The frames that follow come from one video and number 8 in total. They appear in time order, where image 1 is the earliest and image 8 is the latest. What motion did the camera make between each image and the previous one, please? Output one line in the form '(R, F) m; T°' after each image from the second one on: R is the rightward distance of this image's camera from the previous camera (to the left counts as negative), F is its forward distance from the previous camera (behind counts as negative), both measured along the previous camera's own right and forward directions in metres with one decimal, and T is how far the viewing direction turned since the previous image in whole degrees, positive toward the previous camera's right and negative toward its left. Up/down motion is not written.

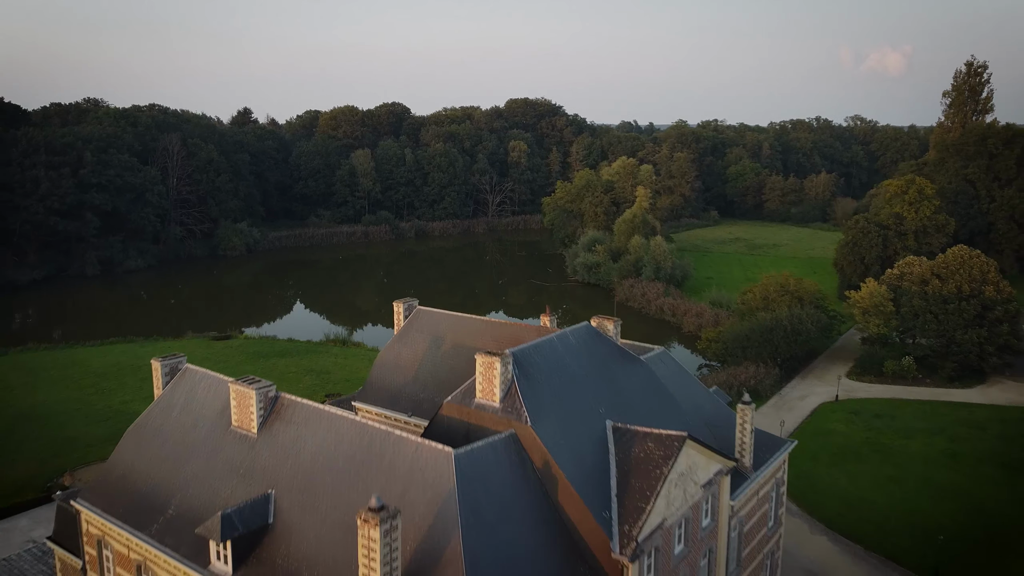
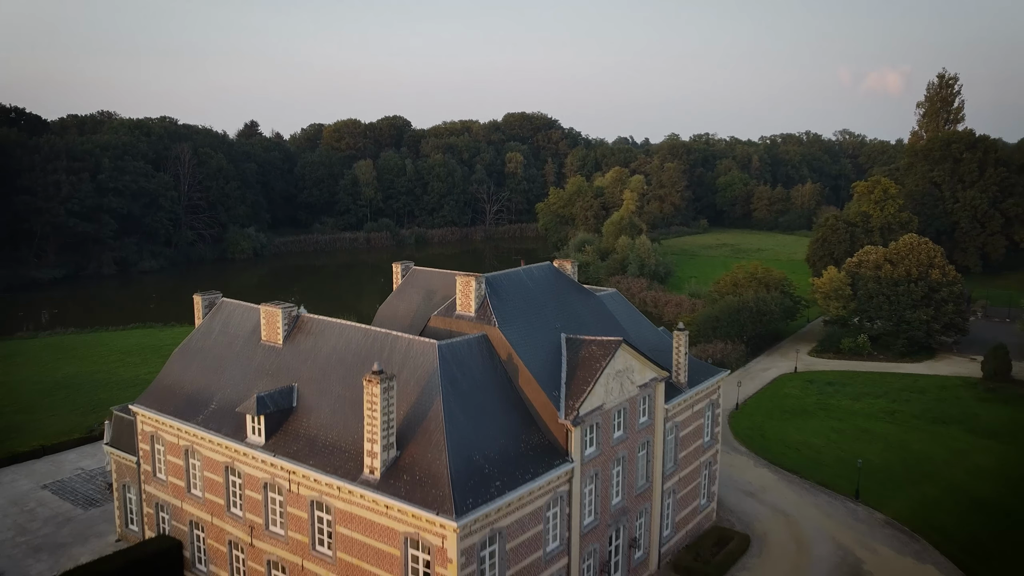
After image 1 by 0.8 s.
(+0.8, -4.9) m; 0°
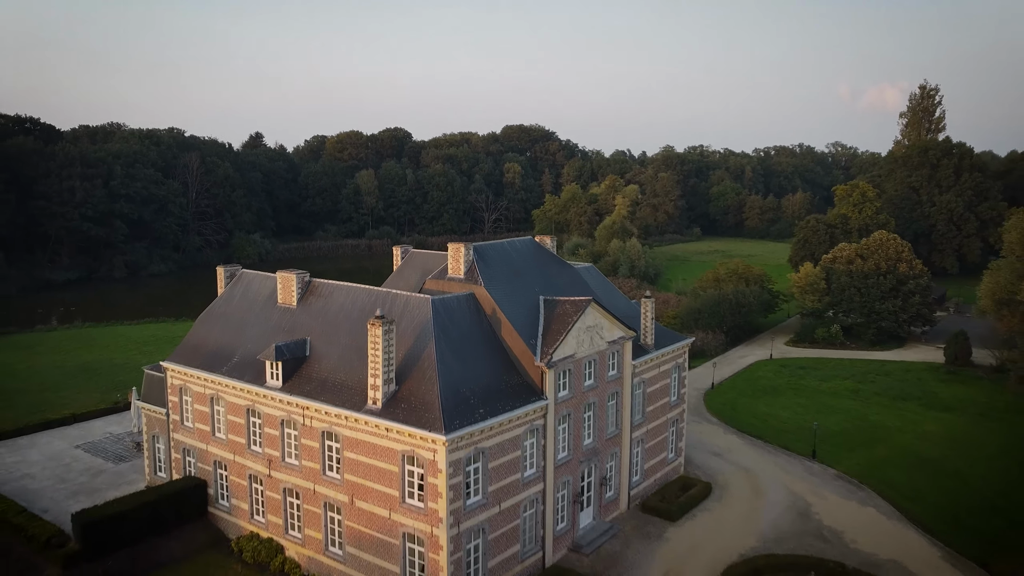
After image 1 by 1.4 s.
(+0.5, -3.5) m; 0°
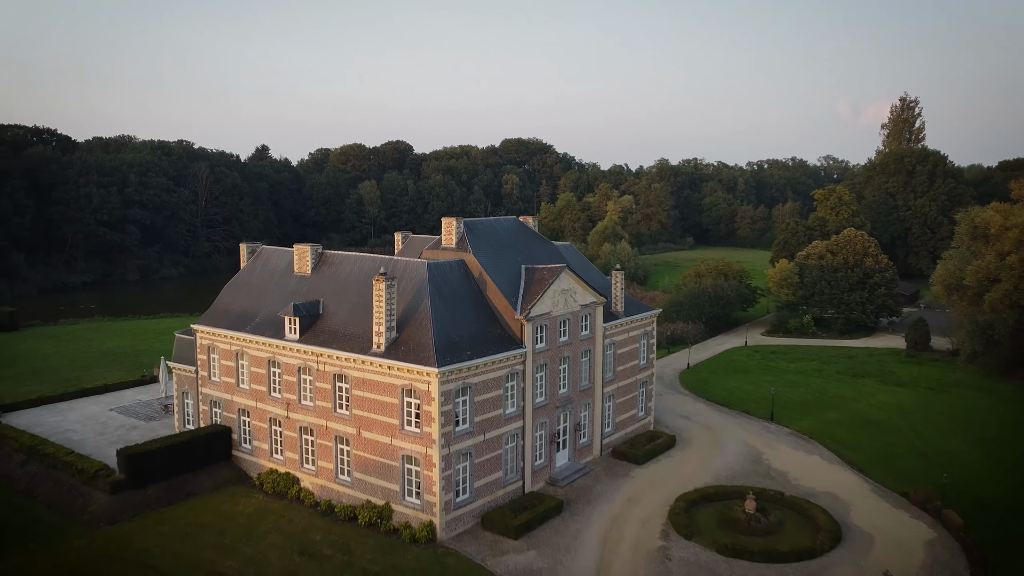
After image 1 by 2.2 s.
(+0.6, -4.2) m; 0°
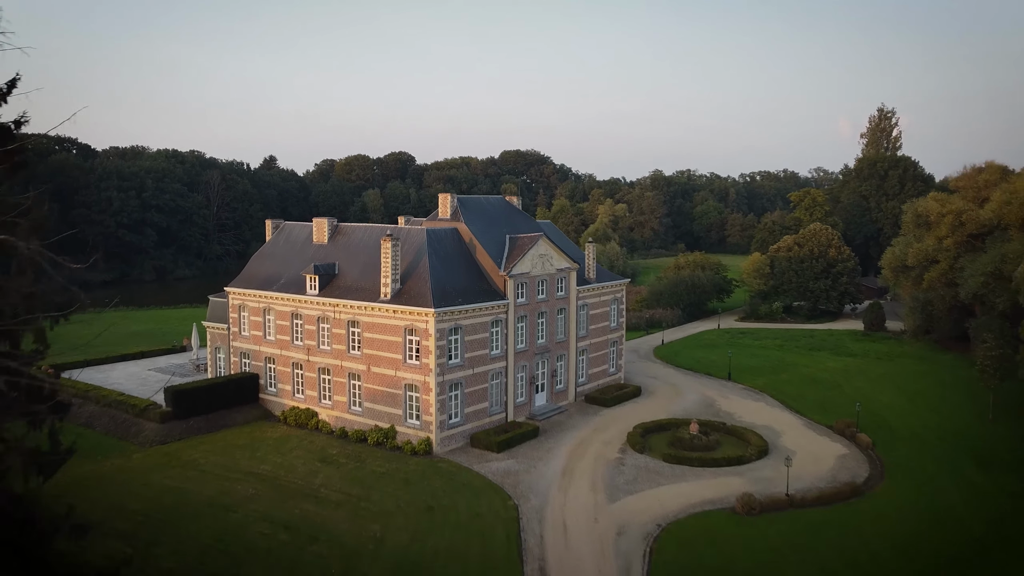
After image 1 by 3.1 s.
(+0.7, -5.6) m; 0°
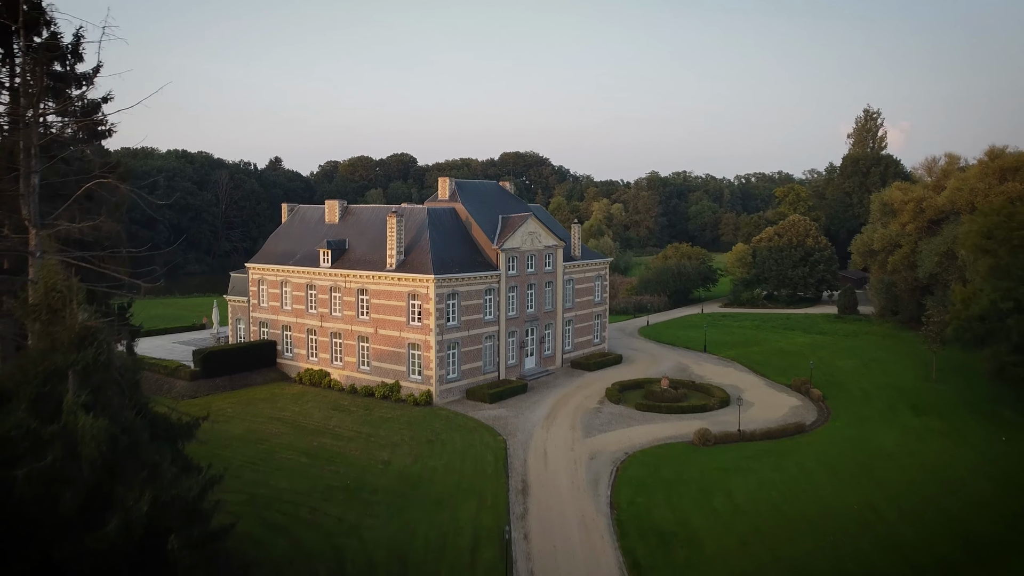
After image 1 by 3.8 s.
(+0.5, -4.2) m; 0°
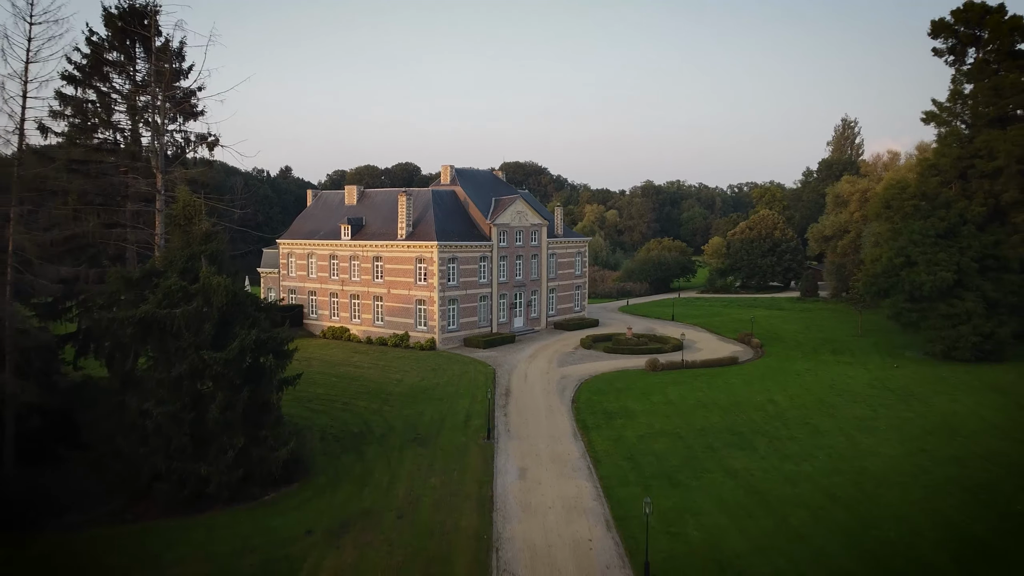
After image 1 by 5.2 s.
(+0.7, -7.4) m; 0°
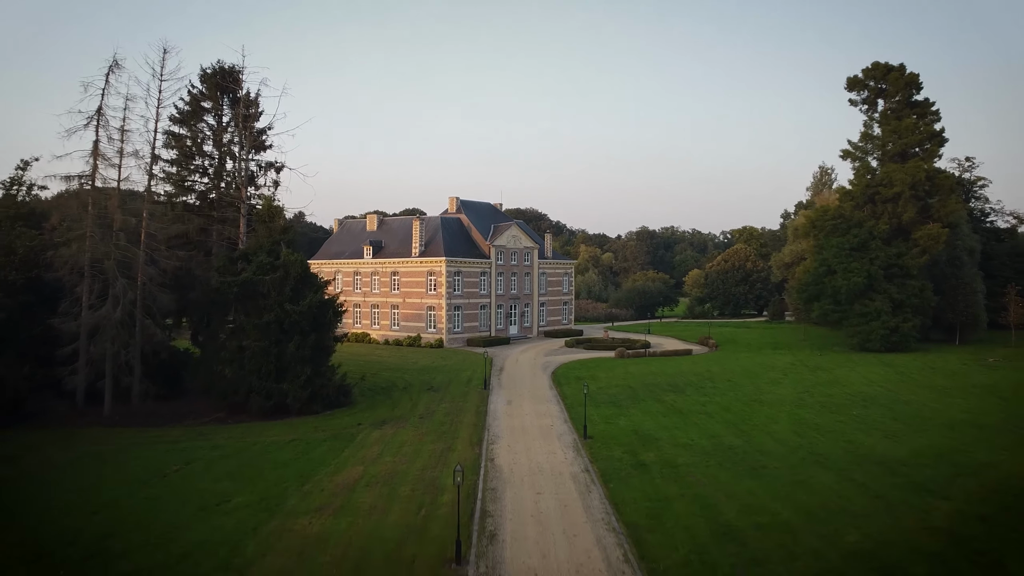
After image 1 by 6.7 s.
(+0.5, -8.5) m; 0°
